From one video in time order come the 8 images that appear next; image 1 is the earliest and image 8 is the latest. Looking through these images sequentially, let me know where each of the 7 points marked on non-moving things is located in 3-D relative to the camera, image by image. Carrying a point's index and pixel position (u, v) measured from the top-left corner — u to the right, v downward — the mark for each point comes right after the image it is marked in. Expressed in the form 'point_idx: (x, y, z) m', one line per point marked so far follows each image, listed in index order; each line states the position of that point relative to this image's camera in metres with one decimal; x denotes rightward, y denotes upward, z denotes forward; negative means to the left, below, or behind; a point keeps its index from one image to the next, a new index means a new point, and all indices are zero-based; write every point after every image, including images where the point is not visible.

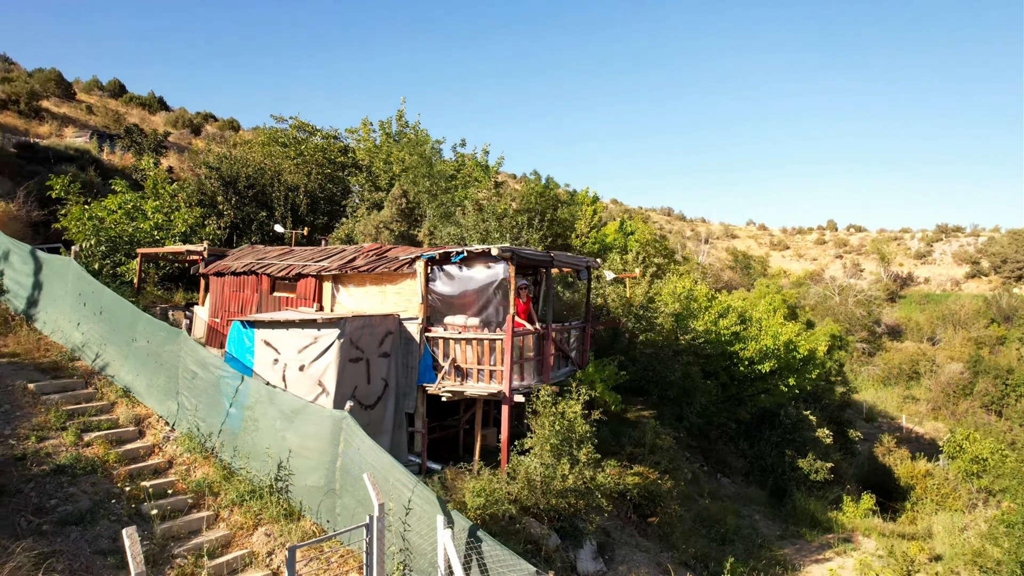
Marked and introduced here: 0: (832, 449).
0: (+7.7, -3.9, +16.0) m
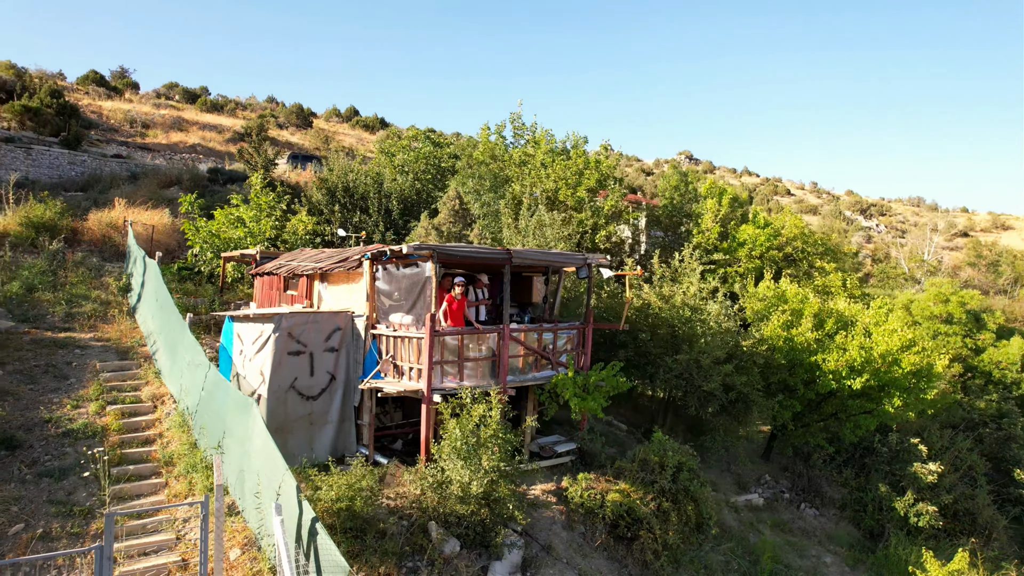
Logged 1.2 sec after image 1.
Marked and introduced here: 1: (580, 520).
0: (+8.8, -3.9, +12.8) m
1: (+1.0, -3.3, +9.3) m
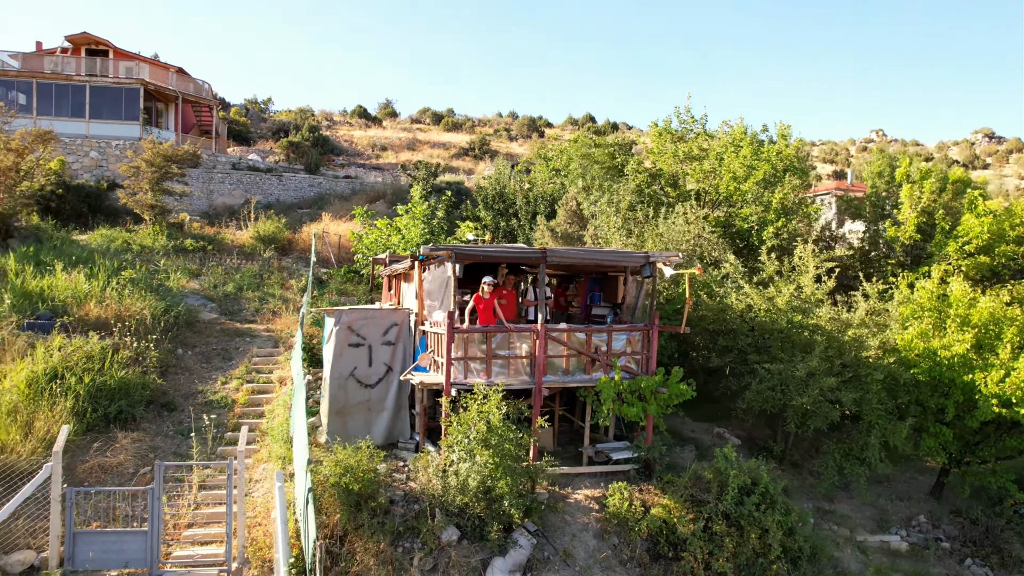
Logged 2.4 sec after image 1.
0: (+9.9, -4.0, +9.1) m
1: (+1.4, -3.3, +8.9) m
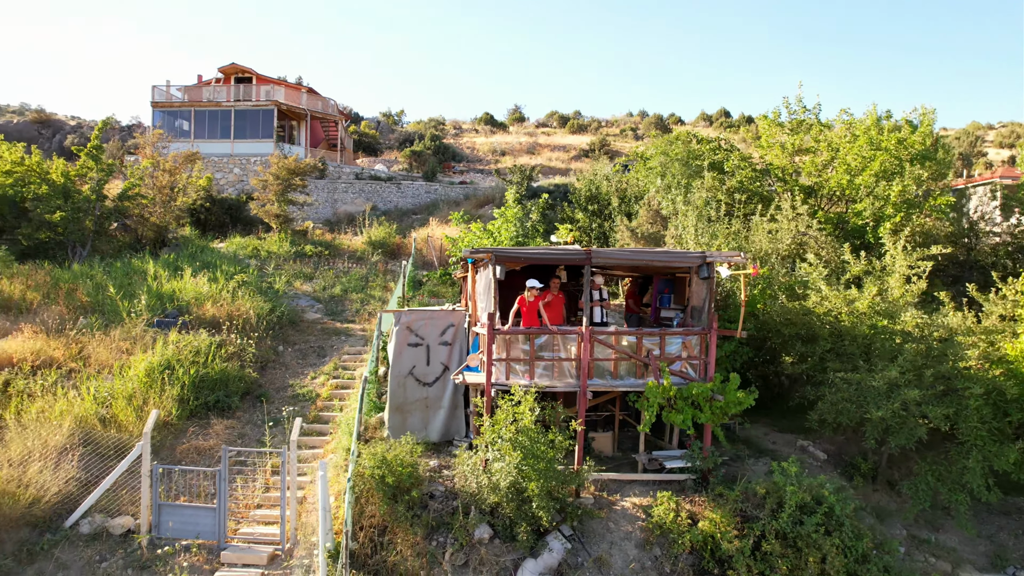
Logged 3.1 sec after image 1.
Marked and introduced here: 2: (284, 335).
0: (+10.3, -4.0, +7.0) m
1: (+1.9, -3.3, +8.6) m
2: (-5.1, -1.1, +14.8) m
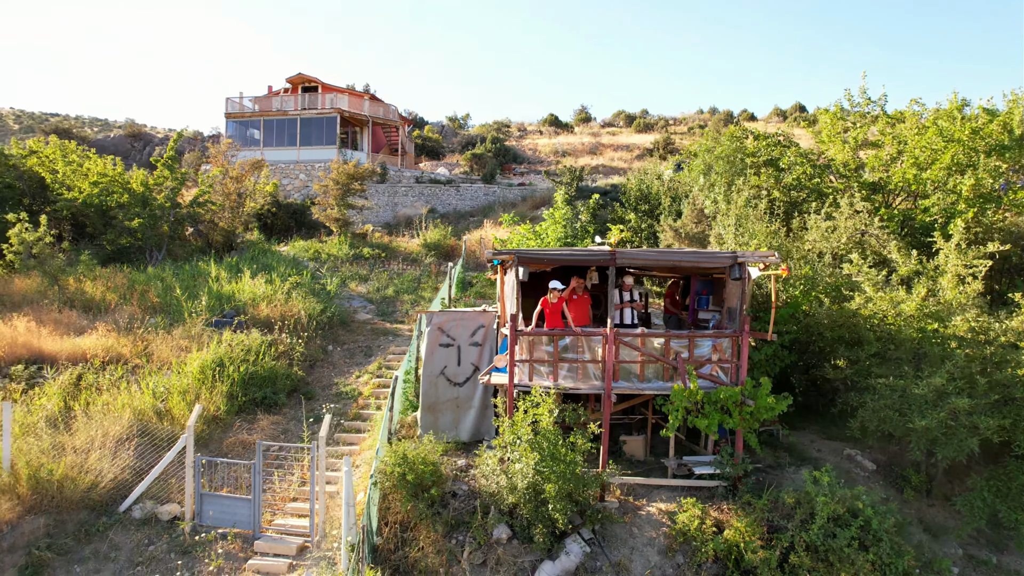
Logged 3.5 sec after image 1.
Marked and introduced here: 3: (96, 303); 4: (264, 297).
0: (+10.3, -4.0, +5.8) m
1: (+2.1, -3.3, +8.4) m
2: (-4.1, -1.1, +15.3) m
3: (-9.8, -0.3, +15.7) m
4: (-5.8, -0.2, +15.4) m
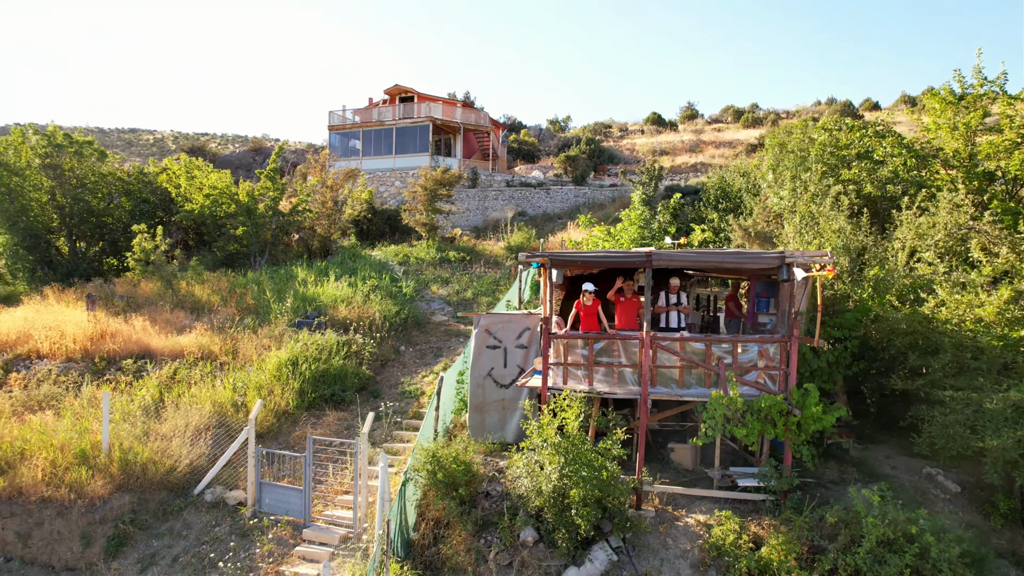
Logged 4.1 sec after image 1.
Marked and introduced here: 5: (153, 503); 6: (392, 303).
0: (+10.0, -4.0, +4.1) m
1: (+2.4, -3.3, +8.0) m
2: (-2.5, -1.1, +15.9) m
3: (-8.1, -0.4, +17.2) m
4: (-4.1, -0.3, +16.3) m
5: (-5.4, -3.3, +10.0) m
6: (-3.0, -0.4, +16.7) m
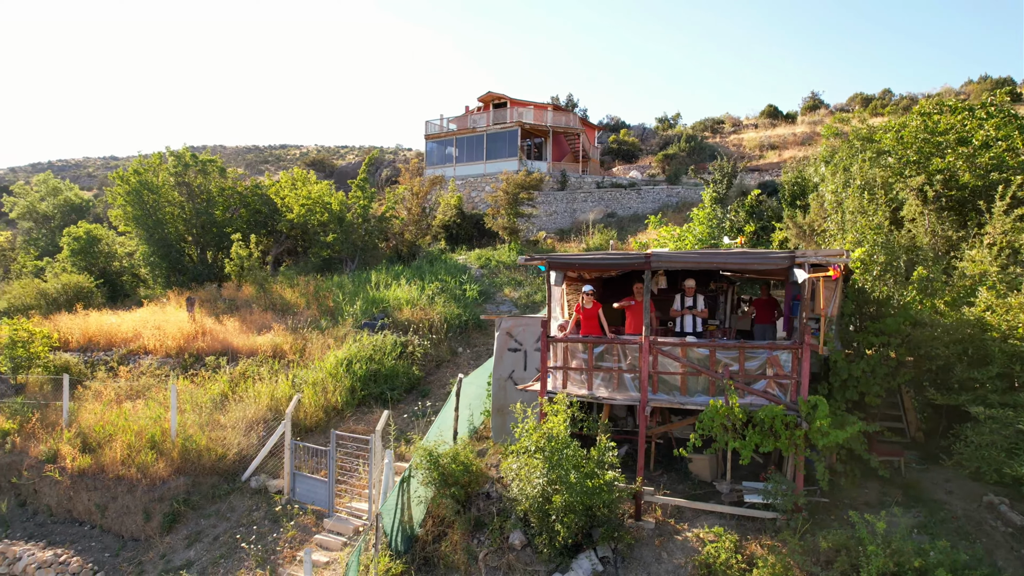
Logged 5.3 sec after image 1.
0: (+8.9, -4.0, +2.2) m
1: (+2.2, -3.4, +7.5) m
2: (-1.1, -1.2, +16.3) m
3: (-6.3, -0.5, +18.7) m
4: (-2.6, -0.4, +17.0) m
5: (-5.1, -3.3, +11.1) m
6: (-1.5, -0.5, +17.2) m
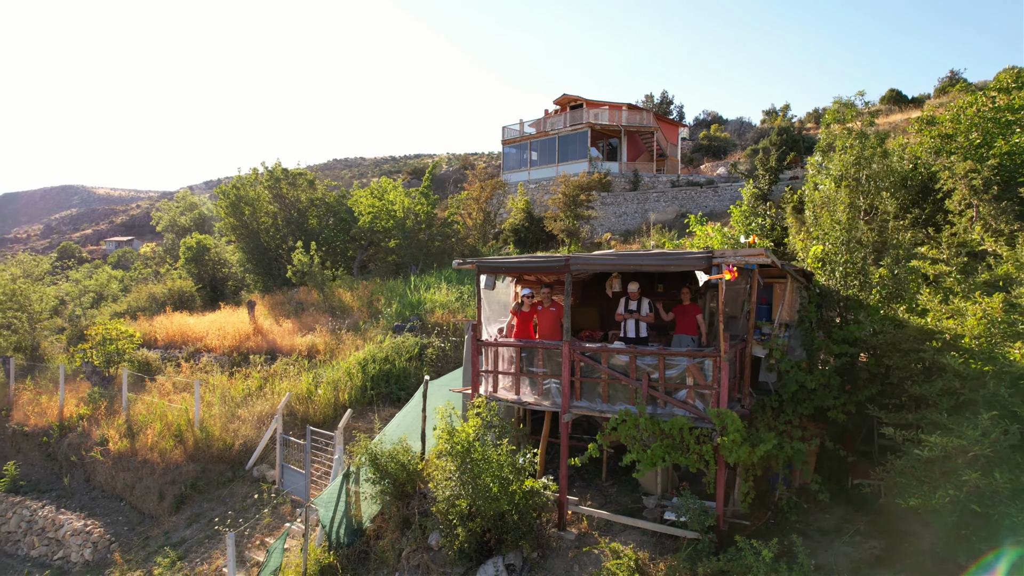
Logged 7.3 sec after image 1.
0: (+6.4, -4.0, +0.6) m
1: (+1.0, -3.4, +7.2) m
2: (-0.5, -1.3, +16.5) m
3: (-5.1, -0.6, +19.9) m
4: (-1.9, -0.5, +17.4) m
5: (-5.5, -3.4, +12.1) m
6: (-0.7, -0.5, +17.4) m
